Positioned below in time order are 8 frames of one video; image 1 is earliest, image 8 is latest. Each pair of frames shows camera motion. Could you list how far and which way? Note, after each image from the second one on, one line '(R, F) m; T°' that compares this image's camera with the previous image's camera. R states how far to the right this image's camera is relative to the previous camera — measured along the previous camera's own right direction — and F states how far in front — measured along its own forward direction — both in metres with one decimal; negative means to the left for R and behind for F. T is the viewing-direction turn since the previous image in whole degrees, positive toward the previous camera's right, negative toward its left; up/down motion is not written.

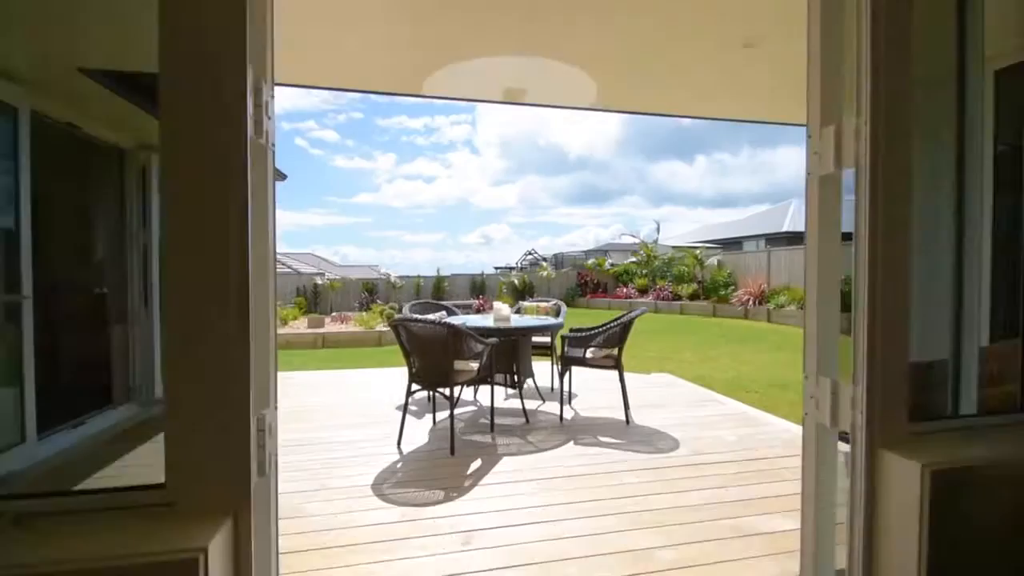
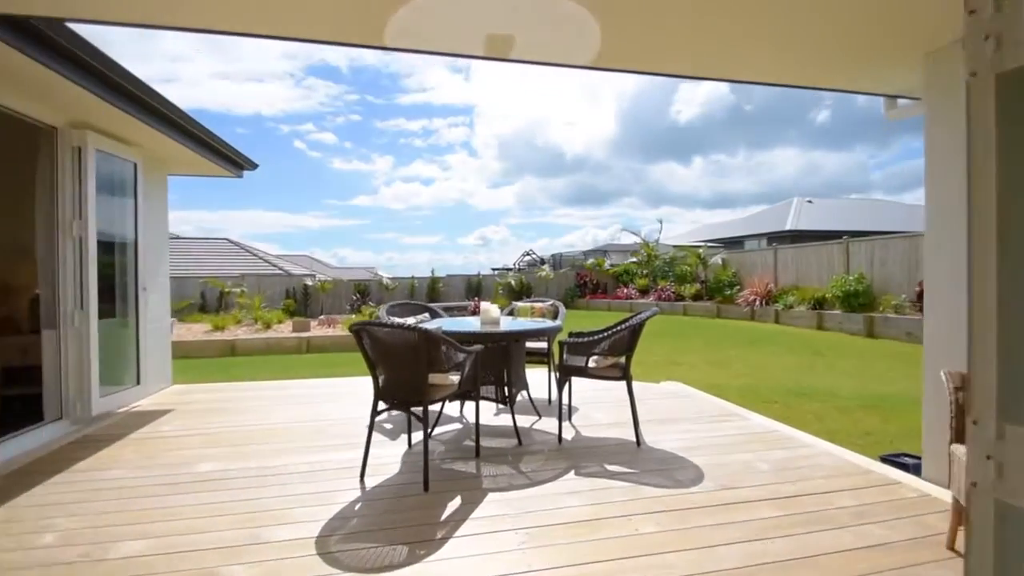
(+0.1, +0.6) m; 0°
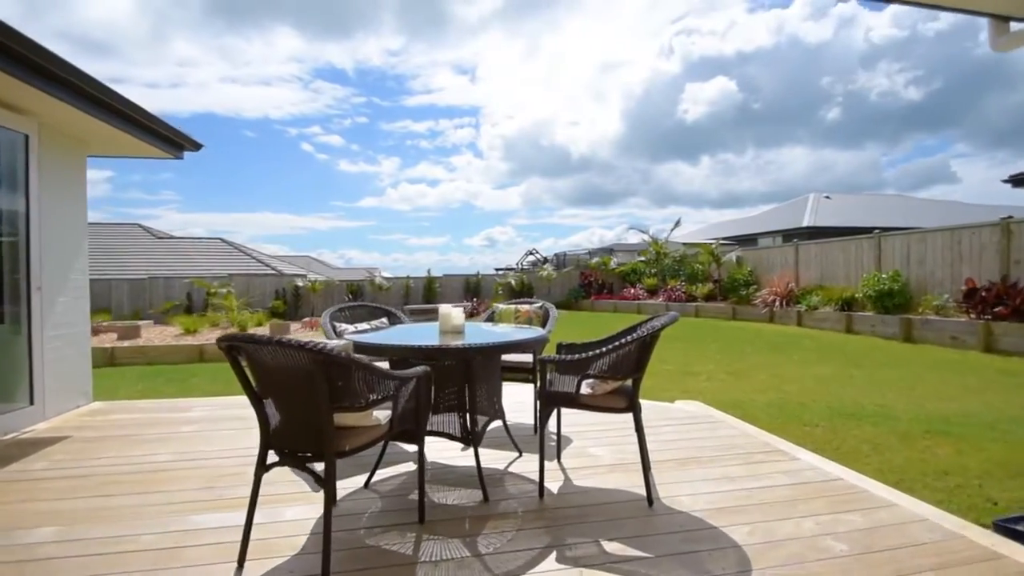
(+0.2, +0.9) m; -1°
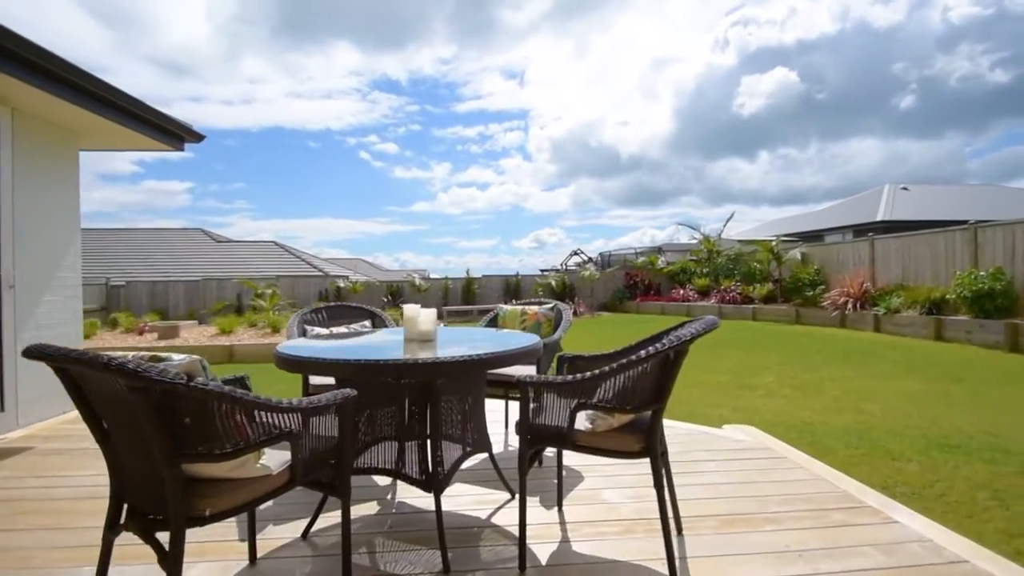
(+0.3, +0.7) m; -6°
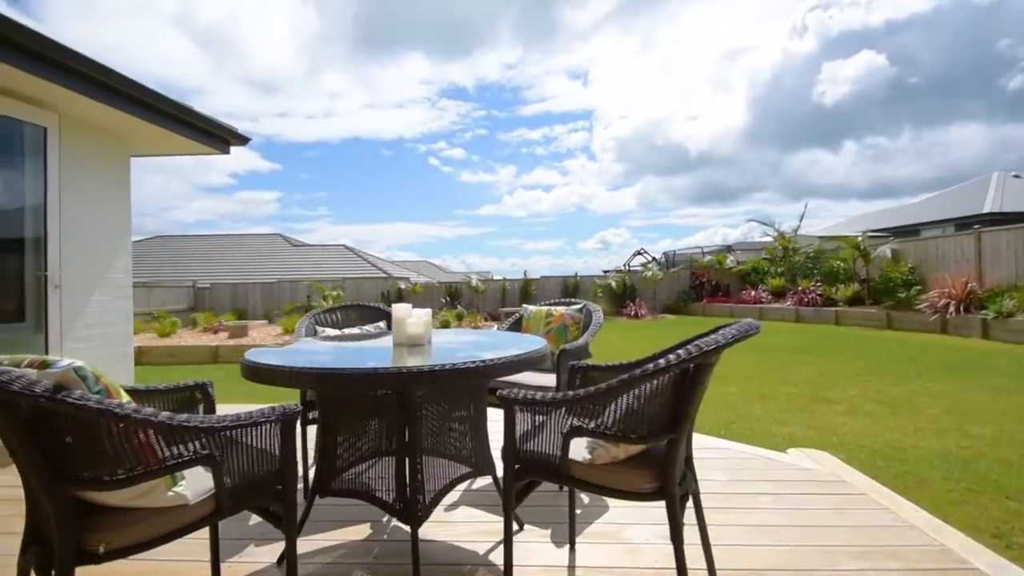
(+0.2, +0.3) m; -8°
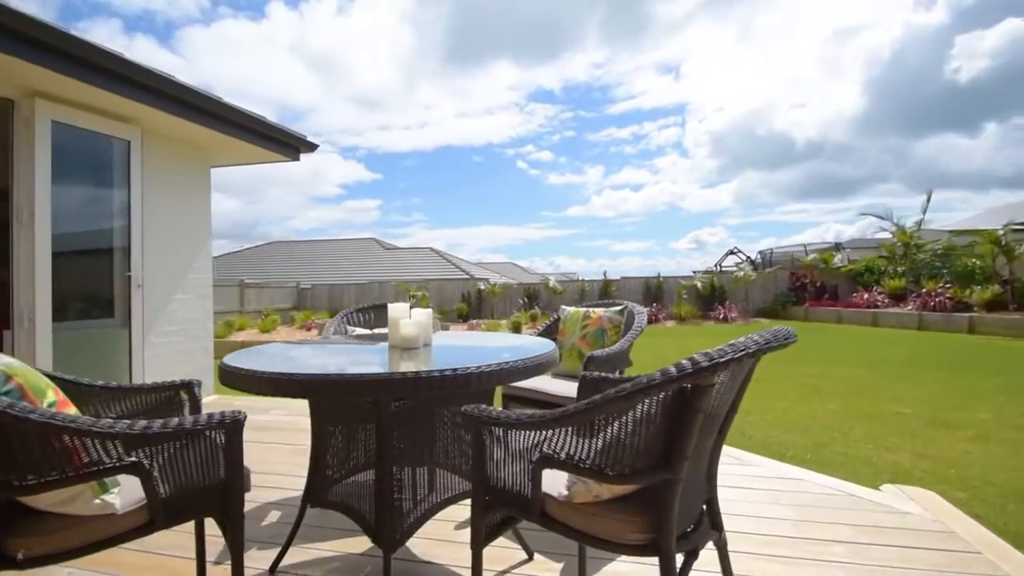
(+0.3, +0.2) m; -10°
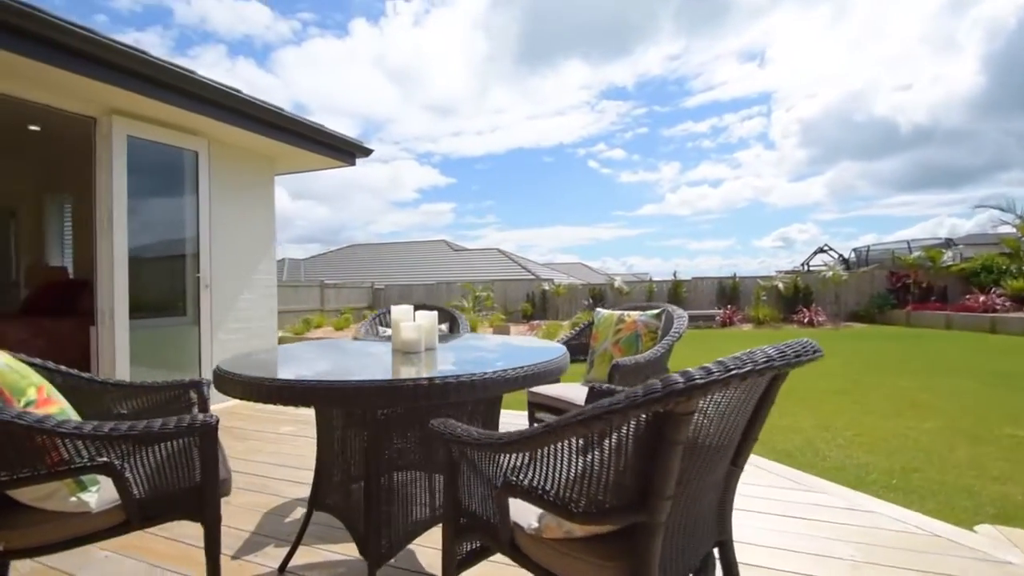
(+0.2, +0.1) m; -8°
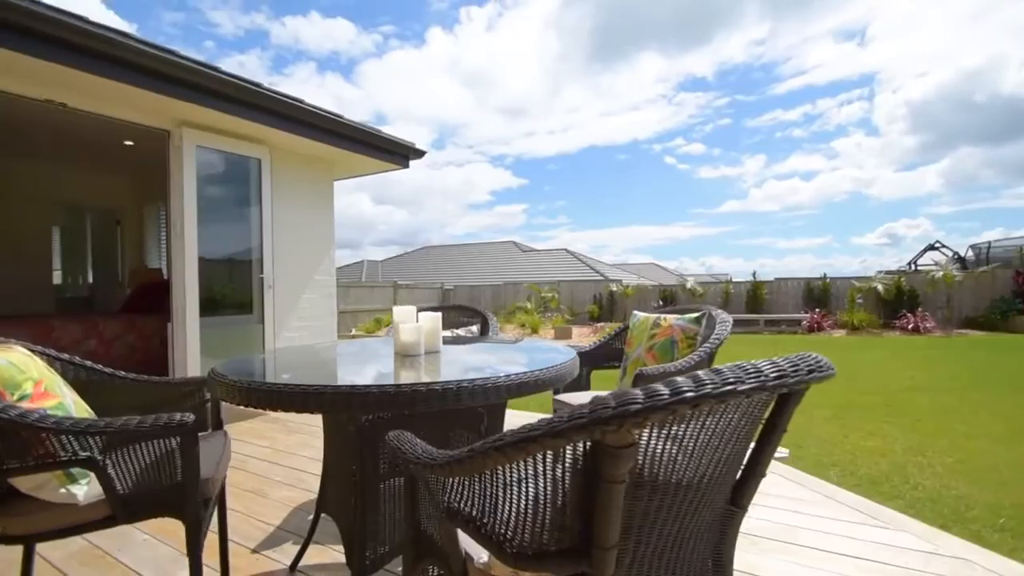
(+0.2, +0.1) m; -9°
